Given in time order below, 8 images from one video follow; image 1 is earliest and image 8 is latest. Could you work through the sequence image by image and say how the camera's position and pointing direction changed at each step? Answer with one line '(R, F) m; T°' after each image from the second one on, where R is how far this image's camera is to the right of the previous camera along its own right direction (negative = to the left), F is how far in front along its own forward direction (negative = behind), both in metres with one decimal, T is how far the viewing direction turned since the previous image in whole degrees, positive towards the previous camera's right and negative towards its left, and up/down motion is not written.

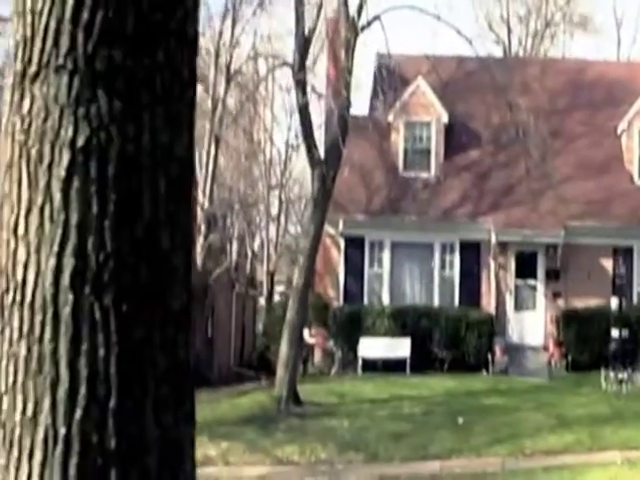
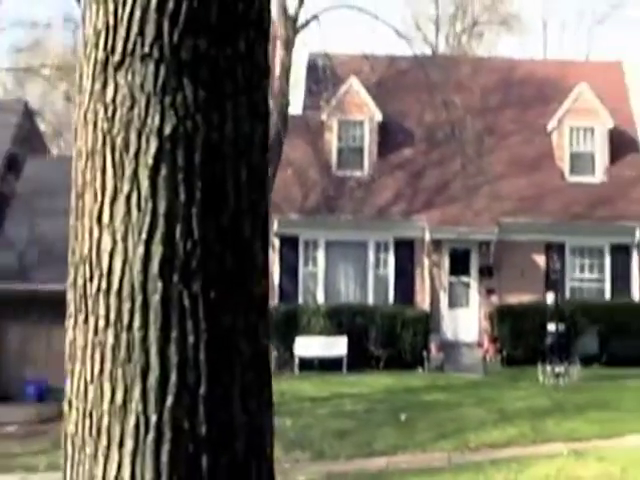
(-0.4, 0.0) m; +3°
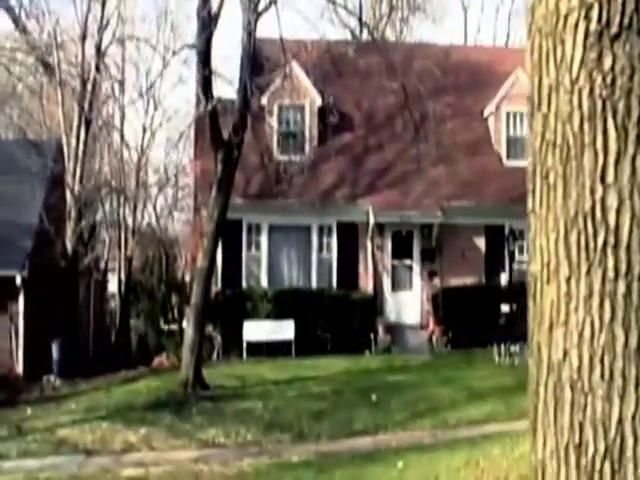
(-1.6, -0.1) m; +5°
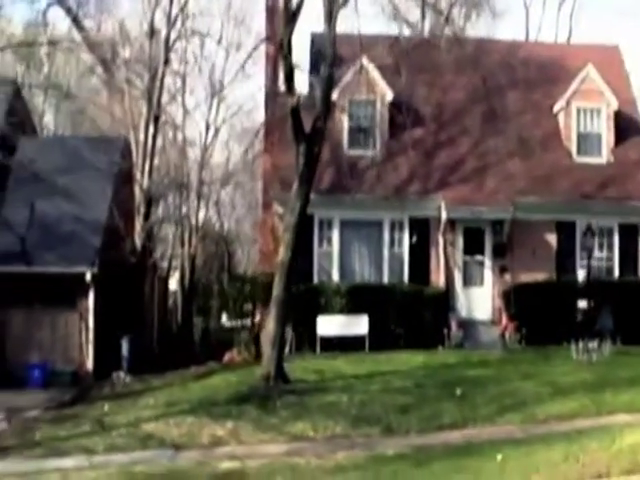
(-0.8, 0.0) m; -1°
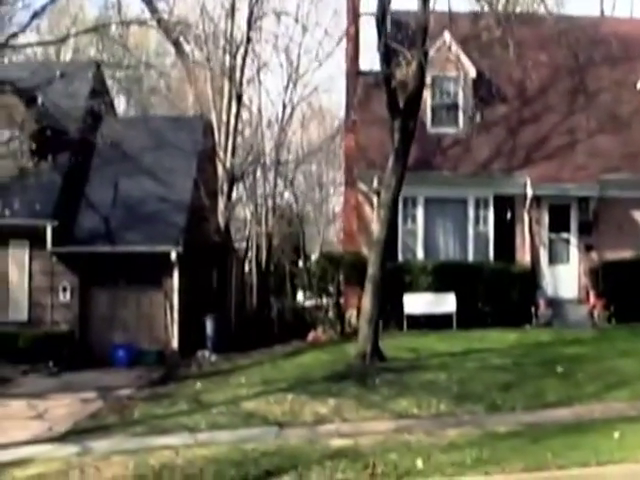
(-0.8, +0.2) m; -2°
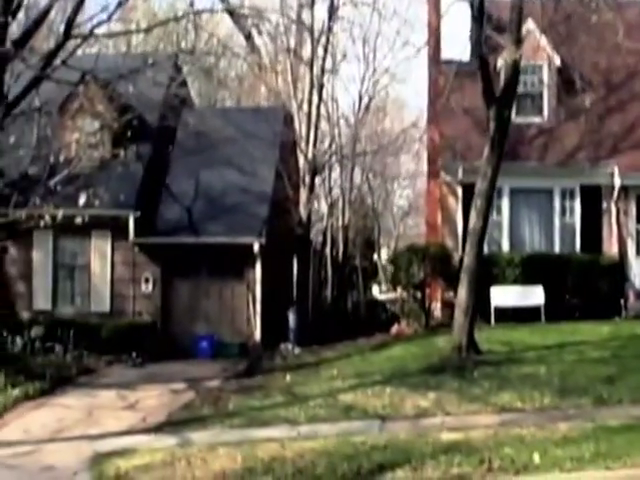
(-0.8, +0.4) m; -2°
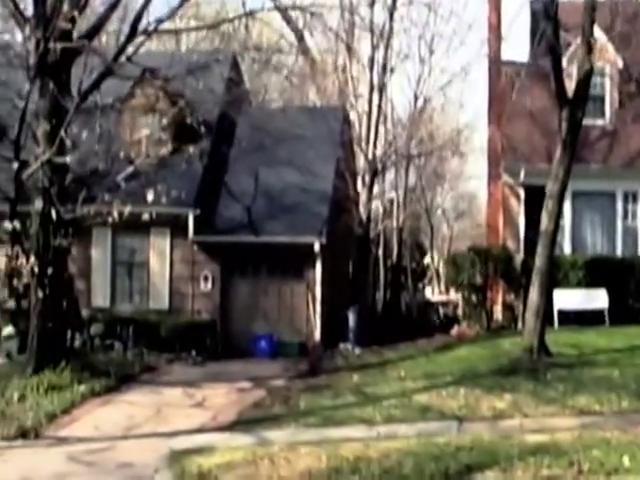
(-0.7, +0.1) m; -1°
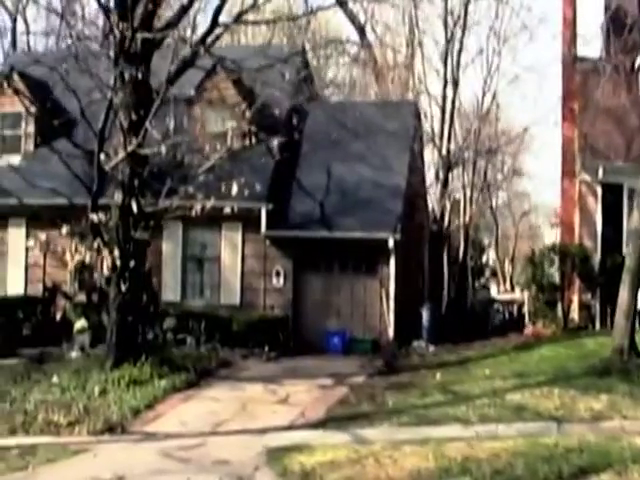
(-1.0, +0.2) m; -1°
